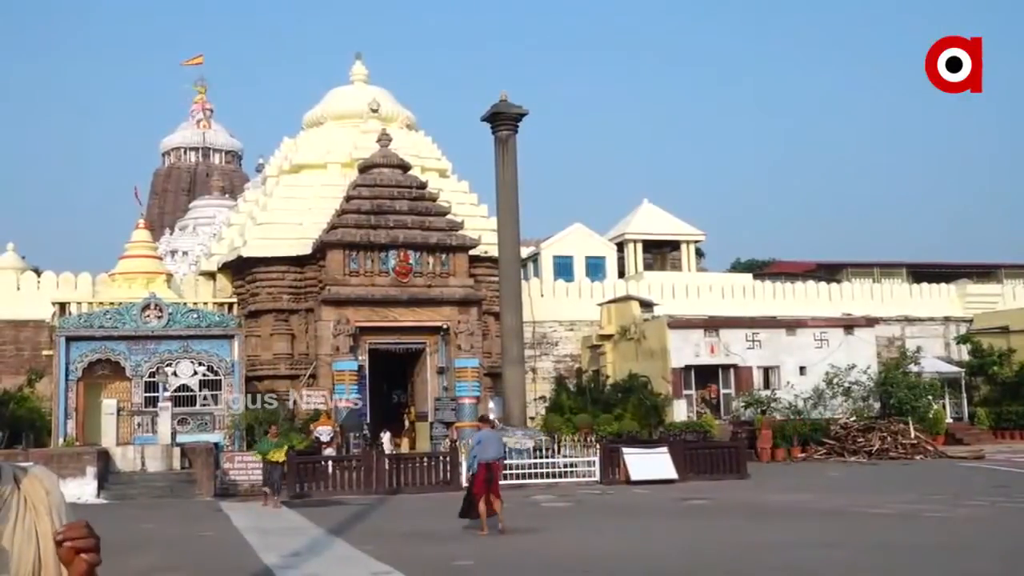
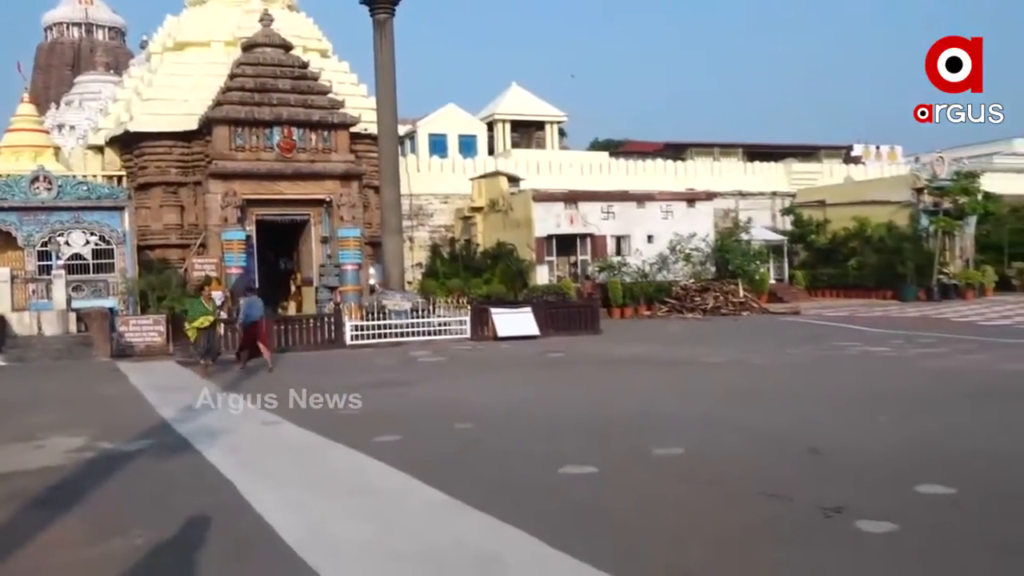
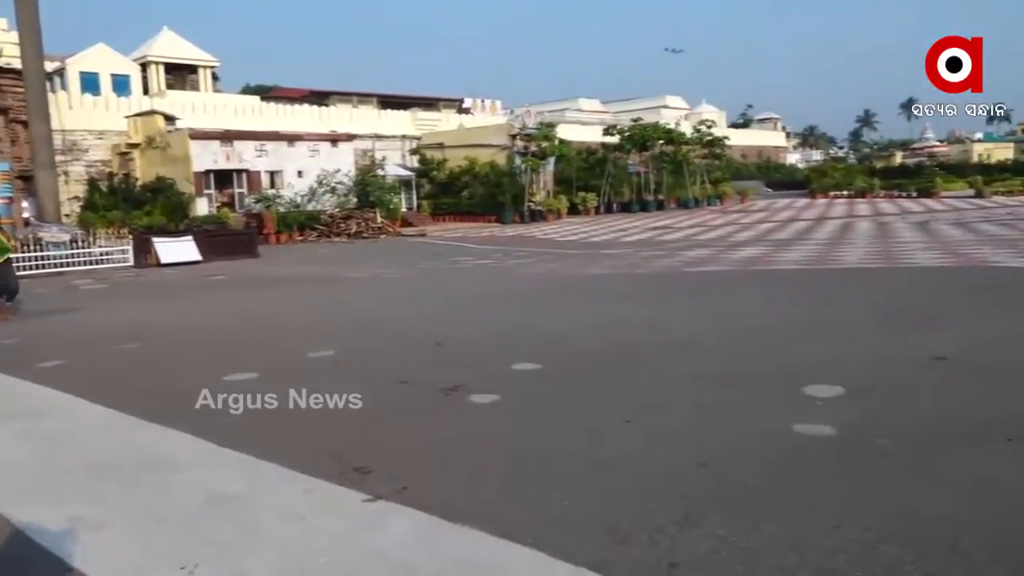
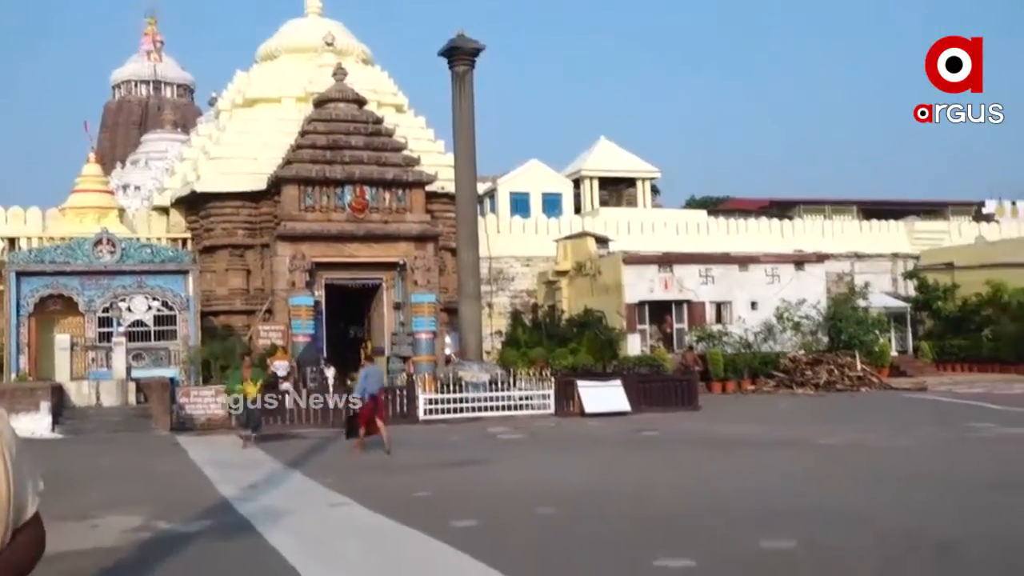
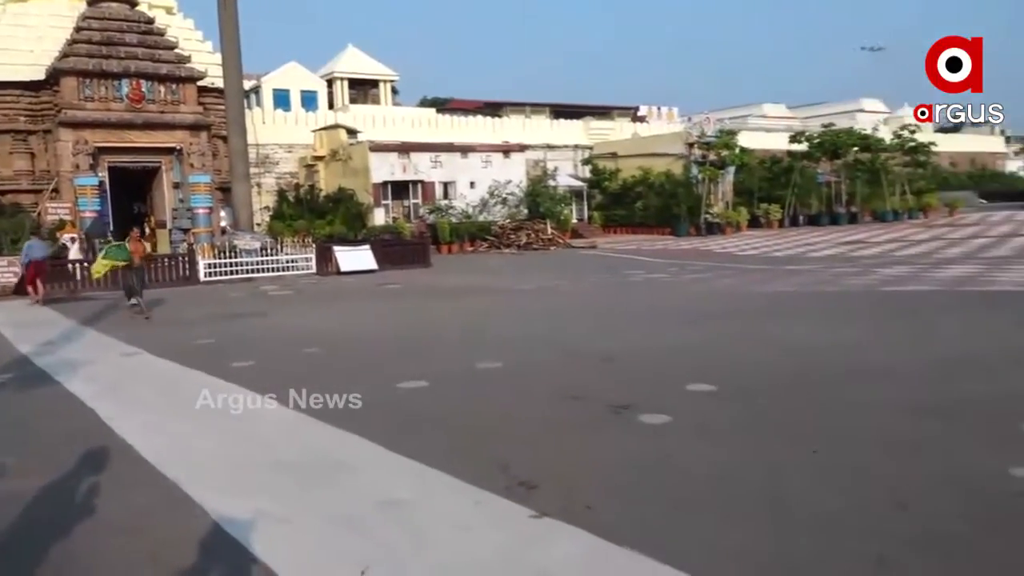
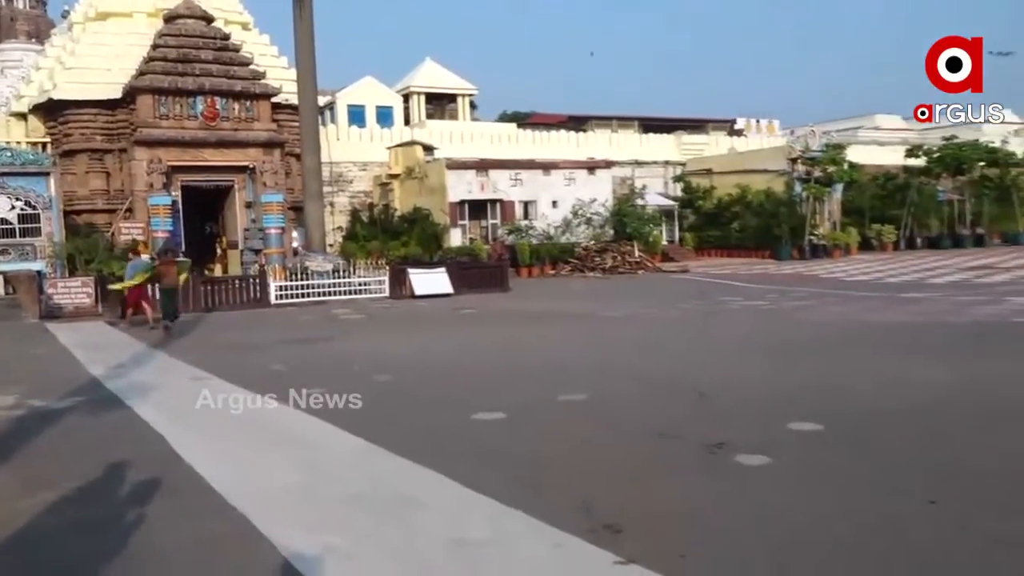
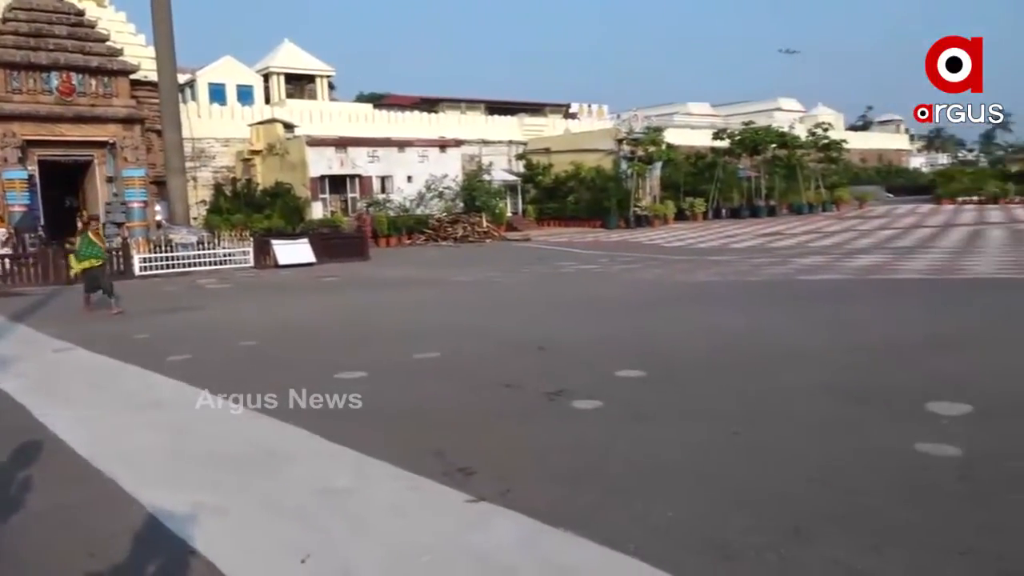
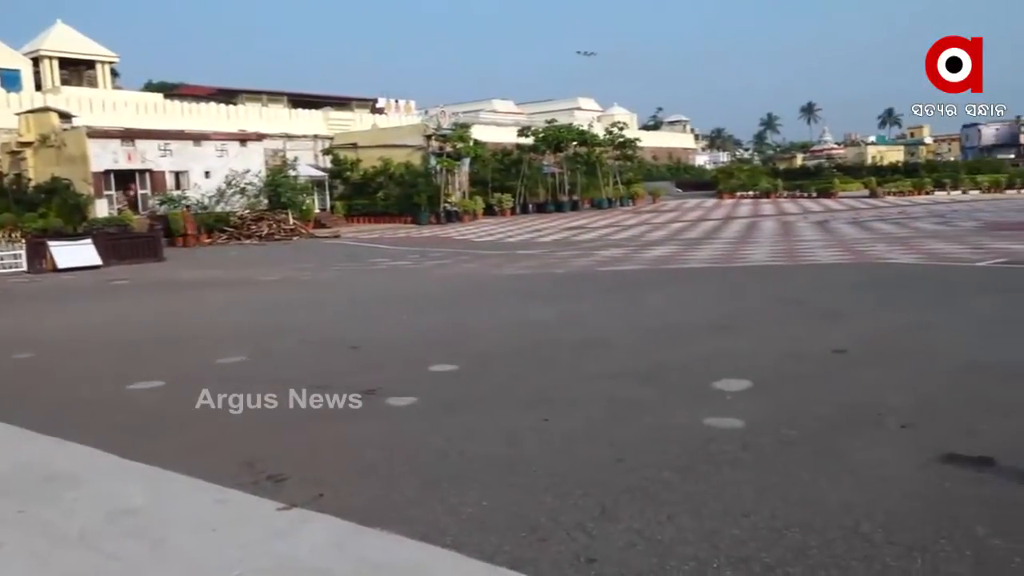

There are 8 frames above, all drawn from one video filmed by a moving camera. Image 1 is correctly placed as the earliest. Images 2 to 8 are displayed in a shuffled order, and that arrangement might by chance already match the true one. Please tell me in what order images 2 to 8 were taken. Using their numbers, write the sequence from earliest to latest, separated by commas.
4, 2, 6, 5, 7, 3, 8
